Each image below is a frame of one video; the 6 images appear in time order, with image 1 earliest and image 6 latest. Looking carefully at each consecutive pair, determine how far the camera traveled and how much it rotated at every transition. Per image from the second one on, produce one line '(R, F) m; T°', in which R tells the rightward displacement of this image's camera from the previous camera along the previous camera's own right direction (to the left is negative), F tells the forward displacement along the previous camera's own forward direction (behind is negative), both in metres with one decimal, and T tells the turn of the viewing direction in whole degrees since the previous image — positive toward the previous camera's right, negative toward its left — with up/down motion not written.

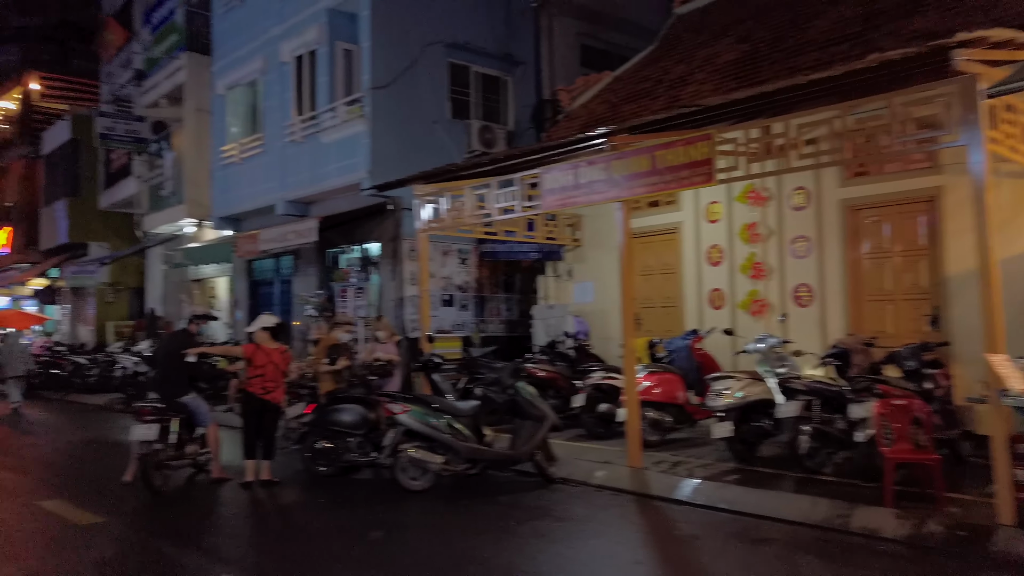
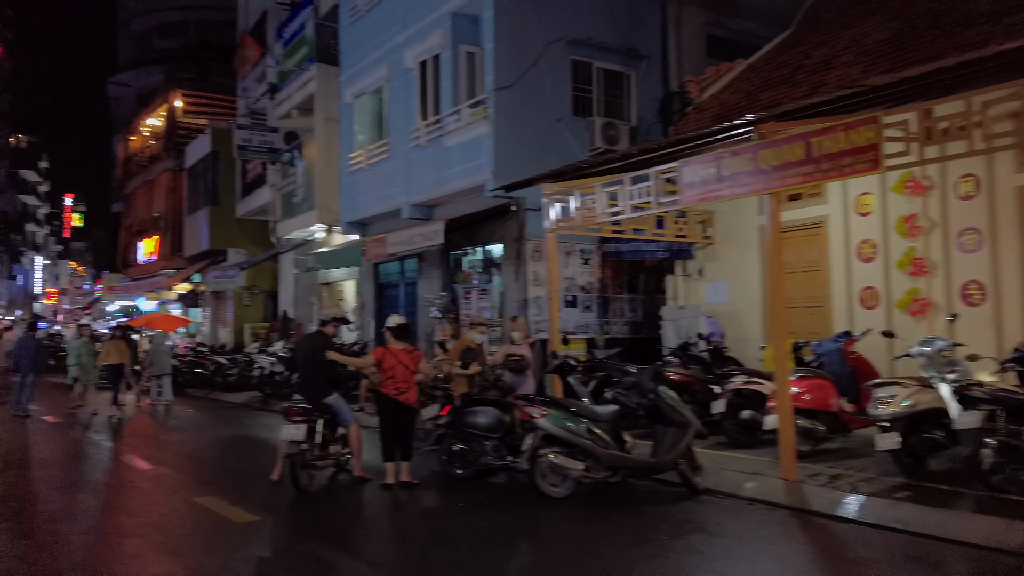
(-0.3, +0.3) m; -8°
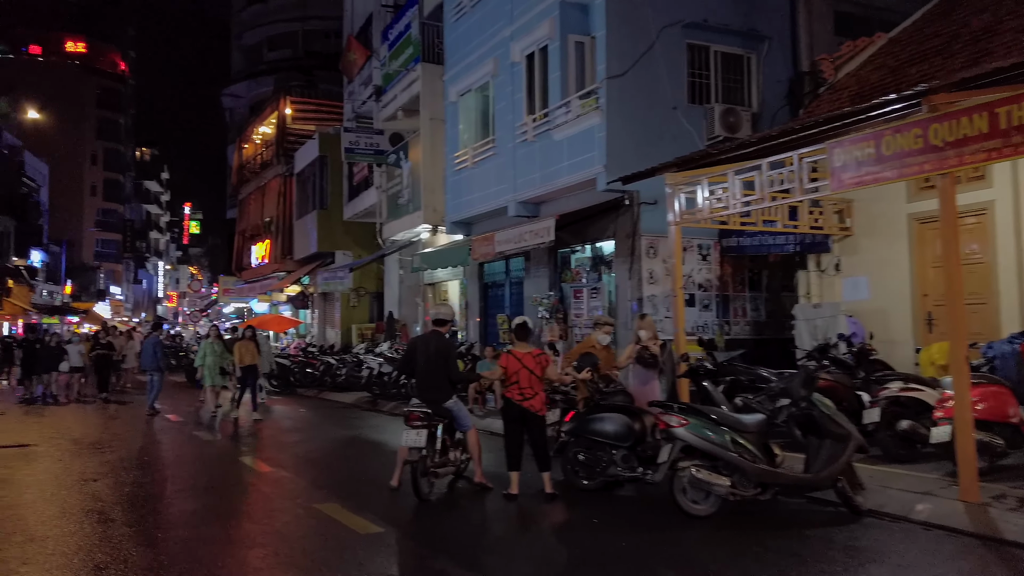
(-0.4, +0.6) m; -7°
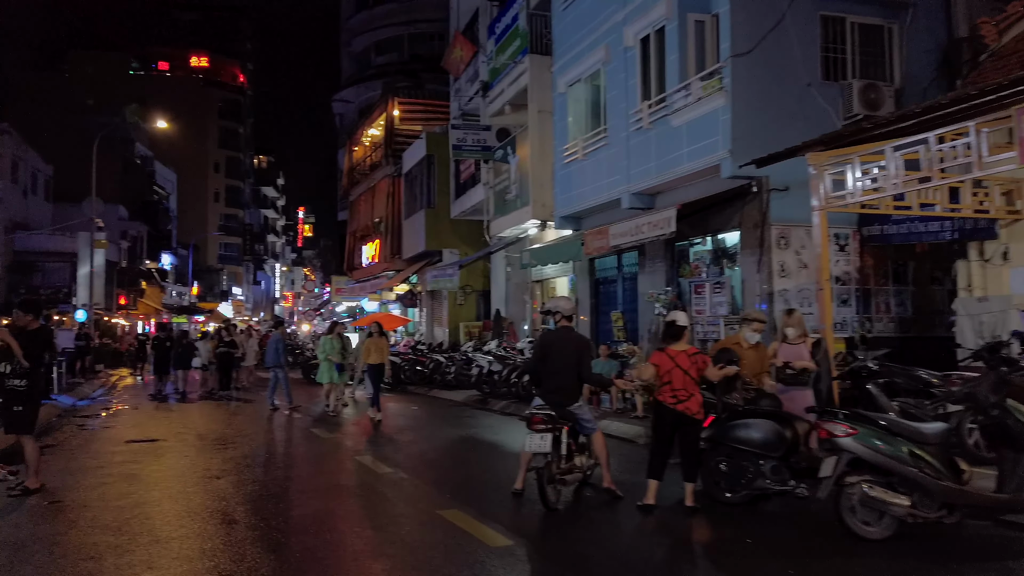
(-0.3, +0.6) m; -8°
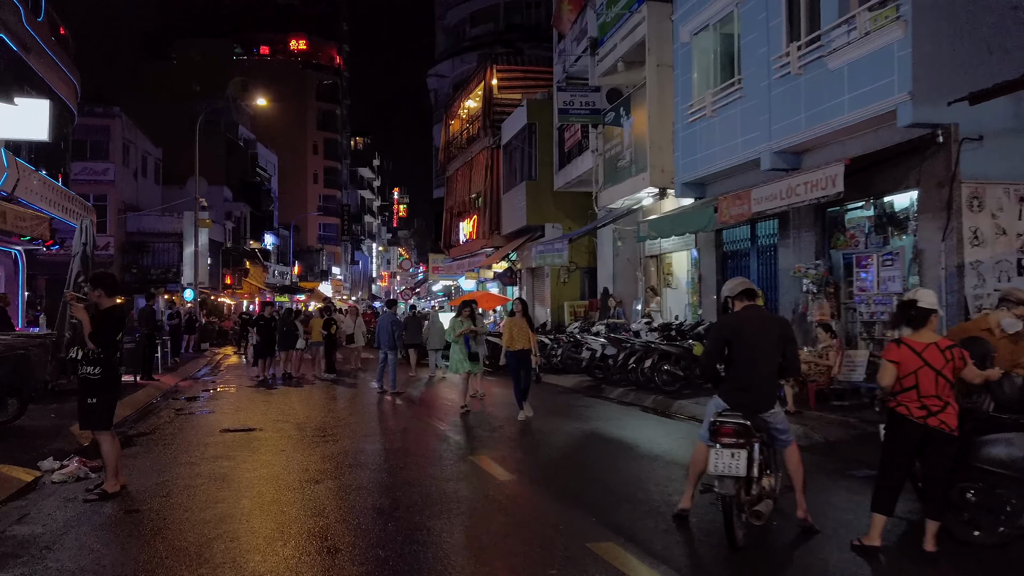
(-0.6, +1.6) m; -7°
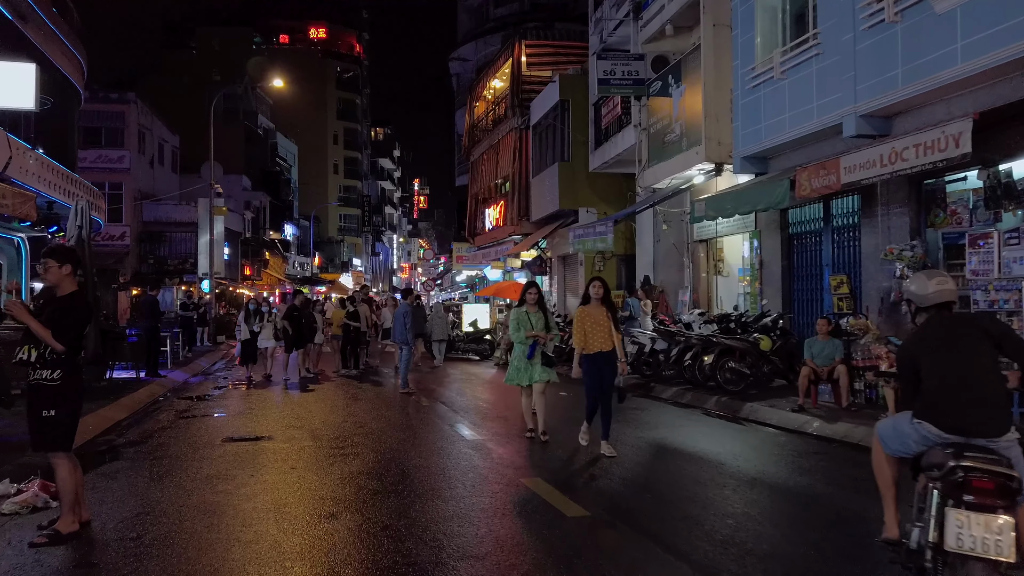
(-0.4, +1.7) m; -2°
